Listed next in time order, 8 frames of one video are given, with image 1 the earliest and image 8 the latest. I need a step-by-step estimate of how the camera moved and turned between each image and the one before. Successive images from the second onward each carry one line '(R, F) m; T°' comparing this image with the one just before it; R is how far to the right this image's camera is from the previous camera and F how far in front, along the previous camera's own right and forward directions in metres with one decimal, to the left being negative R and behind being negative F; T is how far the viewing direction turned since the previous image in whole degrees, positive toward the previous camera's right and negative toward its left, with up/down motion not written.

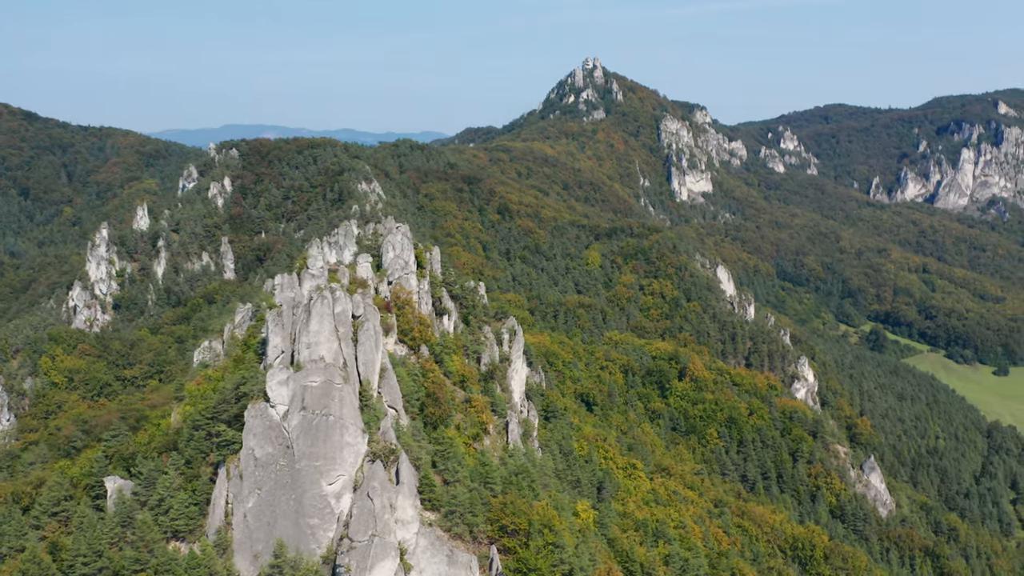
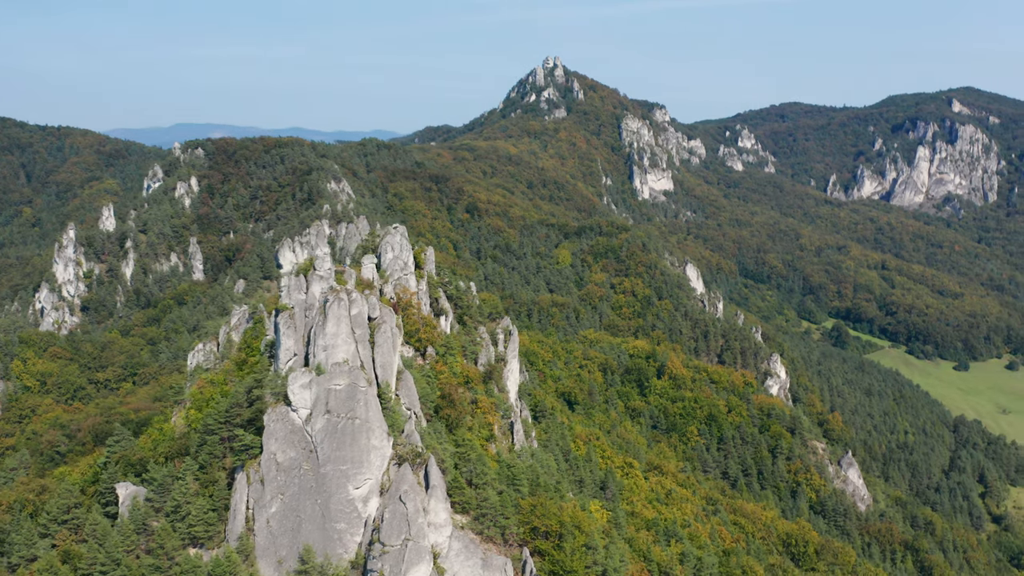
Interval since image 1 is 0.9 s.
(-1.8, +0.2) m; +2°
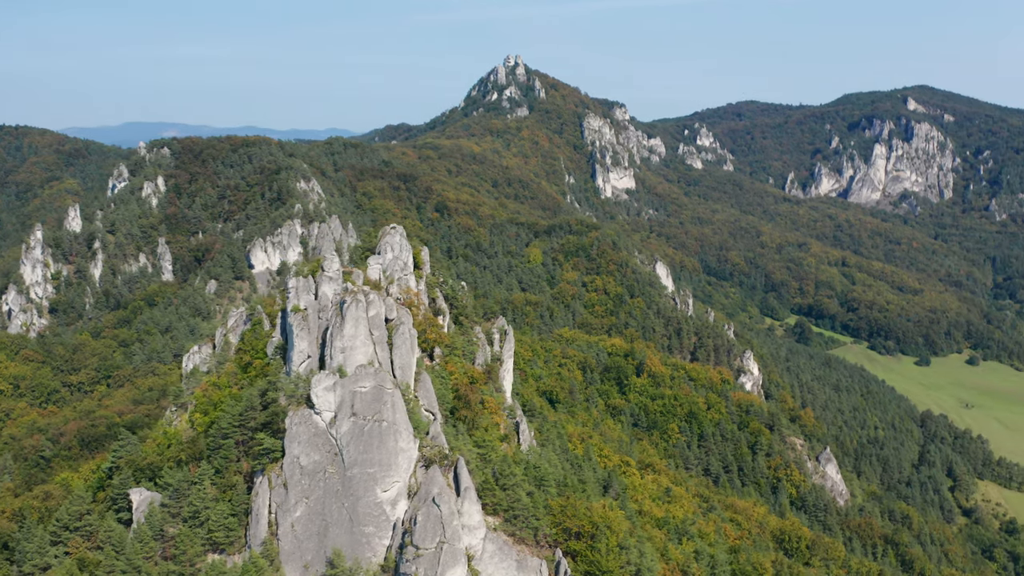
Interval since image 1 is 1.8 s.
(-1.8, +0.1) m; +2°
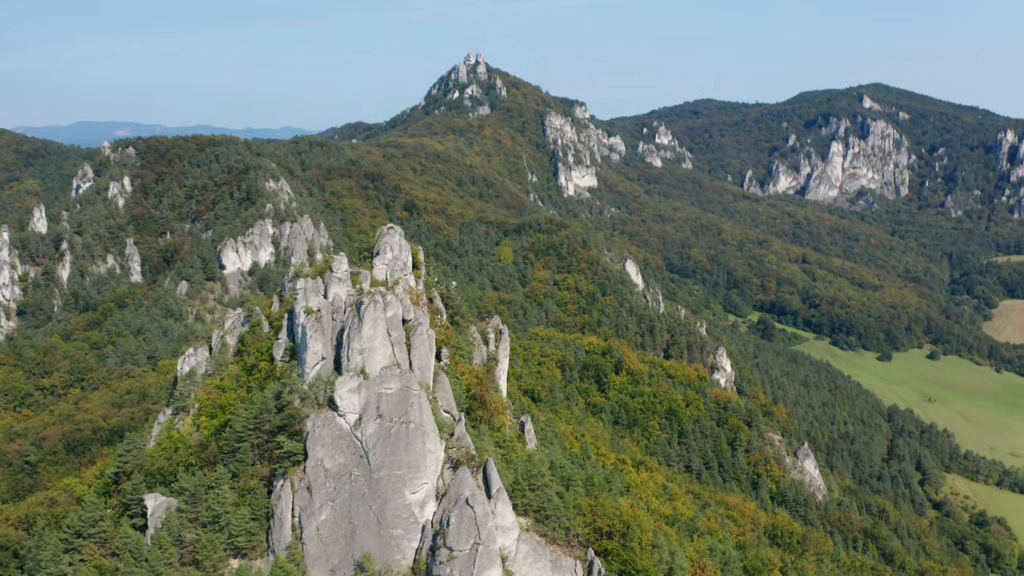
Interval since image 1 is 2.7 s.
(-1.8, +0.1) m; +2°
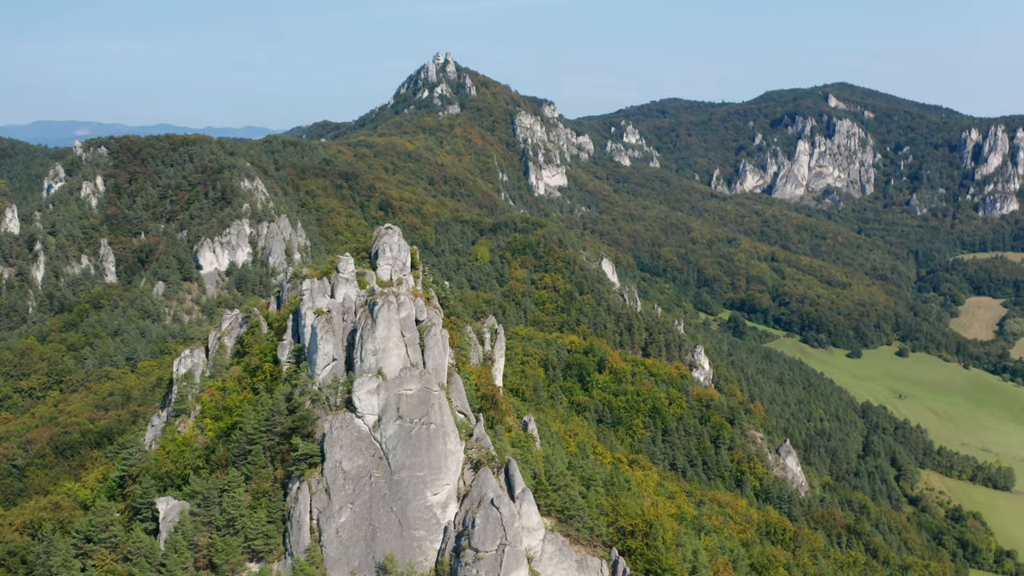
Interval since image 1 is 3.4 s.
(-1.4, 0.0) m; +1°
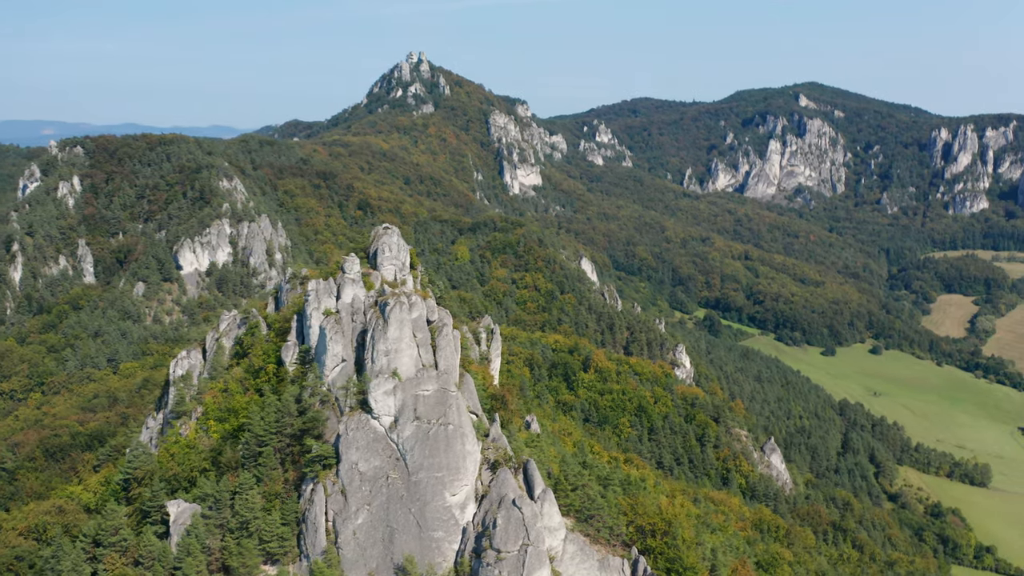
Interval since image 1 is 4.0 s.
(-1.2, 0.0) m; +1°
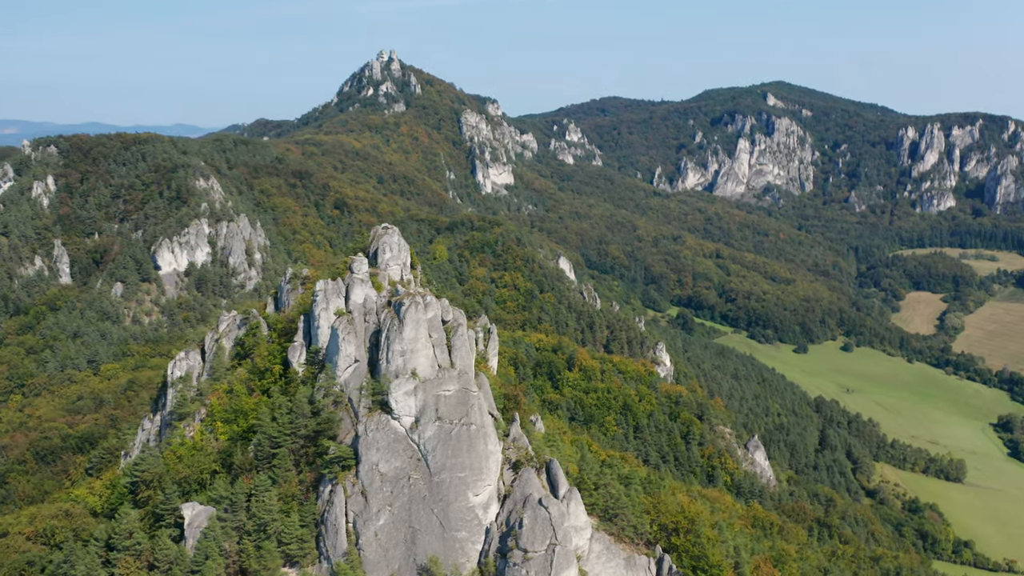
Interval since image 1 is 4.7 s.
(-1.4, 0.0) m; +1°
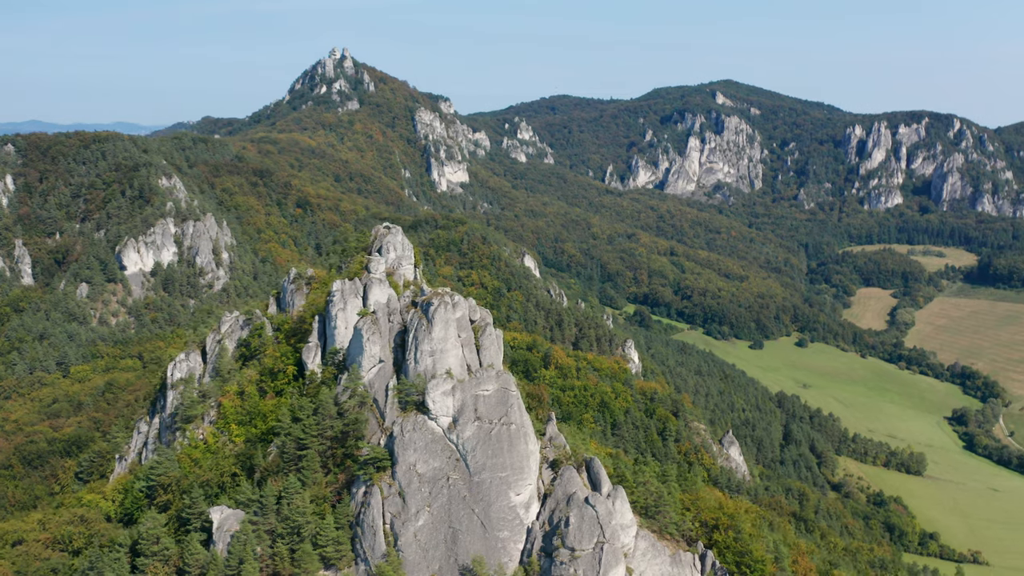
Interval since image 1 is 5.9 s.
(-2.4, 0.0) m; +2°
